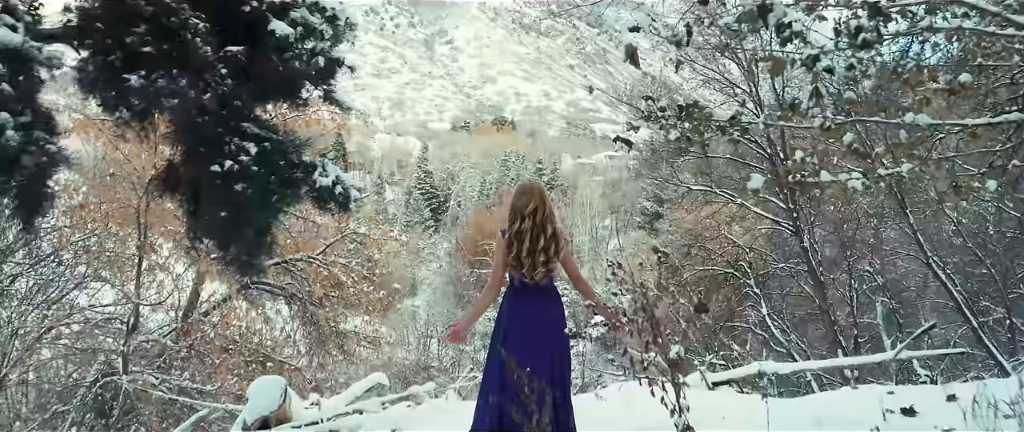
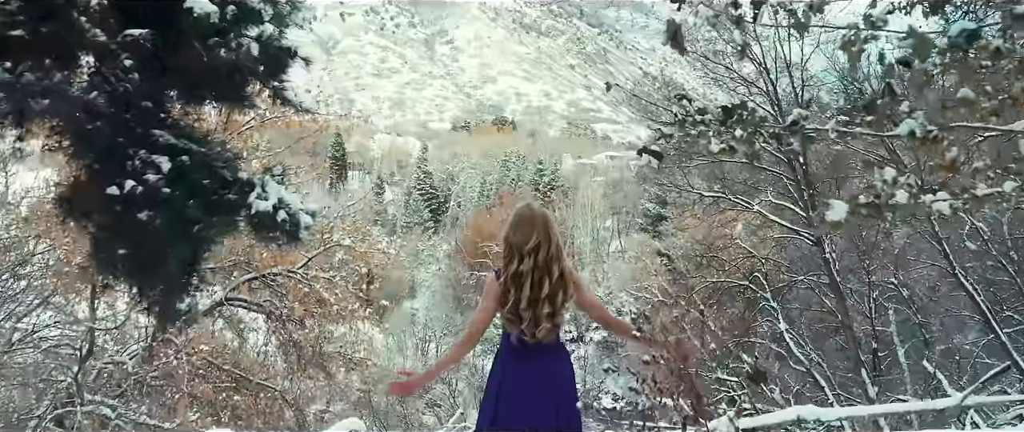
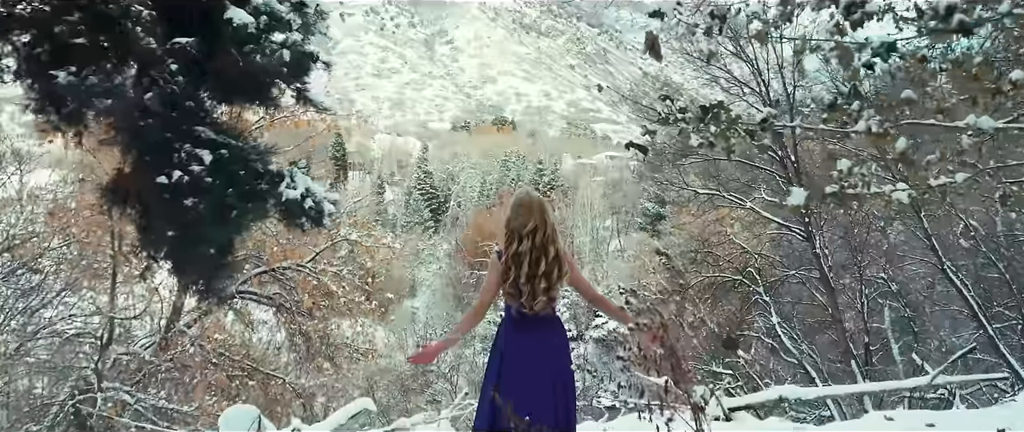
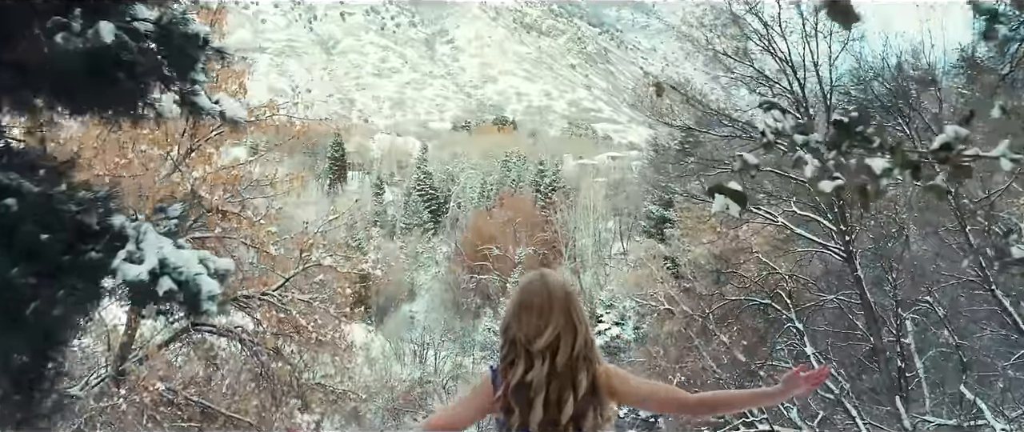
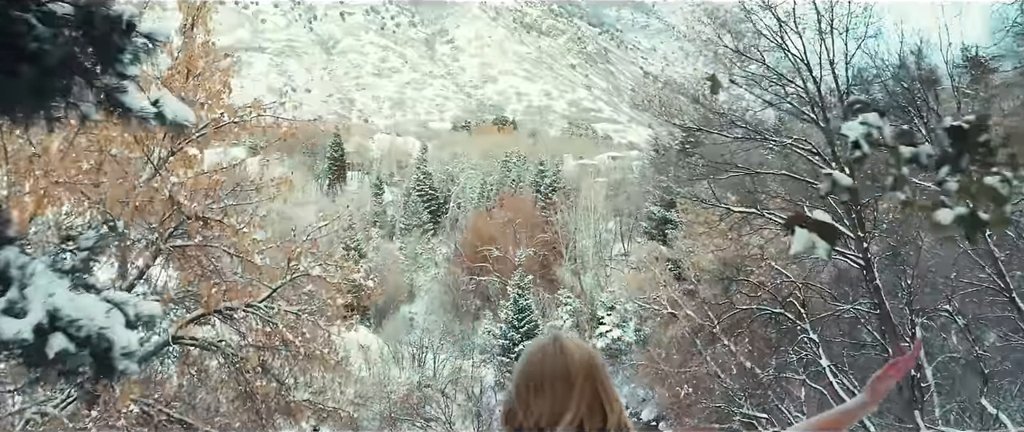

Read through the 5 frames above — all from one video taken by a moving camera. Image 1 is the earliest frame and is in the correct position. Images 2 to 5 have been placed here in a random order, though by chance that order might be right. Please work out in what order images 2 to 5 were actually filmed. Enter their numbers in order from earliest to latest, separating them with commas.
3, 2, 4, 5
